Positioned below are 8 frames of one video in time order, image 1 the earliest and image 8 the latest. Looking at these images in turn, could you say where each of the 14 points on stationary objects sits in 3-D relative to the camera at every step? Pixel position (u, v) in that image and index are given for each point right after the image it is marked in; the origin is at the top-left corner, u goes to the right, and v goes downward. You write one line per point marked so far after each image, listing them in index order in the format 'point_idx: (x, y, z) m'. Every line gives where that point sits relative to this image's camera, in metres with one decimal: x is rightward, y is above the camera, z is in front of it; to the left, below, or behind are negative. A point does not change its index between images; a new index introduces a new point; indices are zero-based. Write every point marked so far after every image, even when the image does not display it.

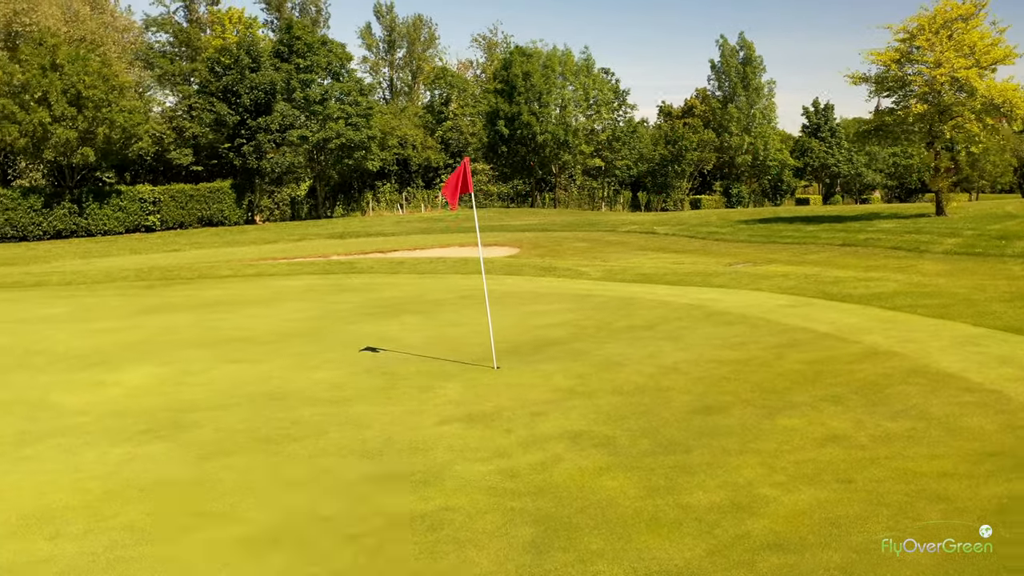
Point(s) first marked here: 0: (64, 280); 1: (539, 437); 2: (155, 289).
0: (-9.2, +0.2, +16.7) m
1: (+0.1, -1.2, +6.3) m
2: (-6.6, 0.0, +15.4) m
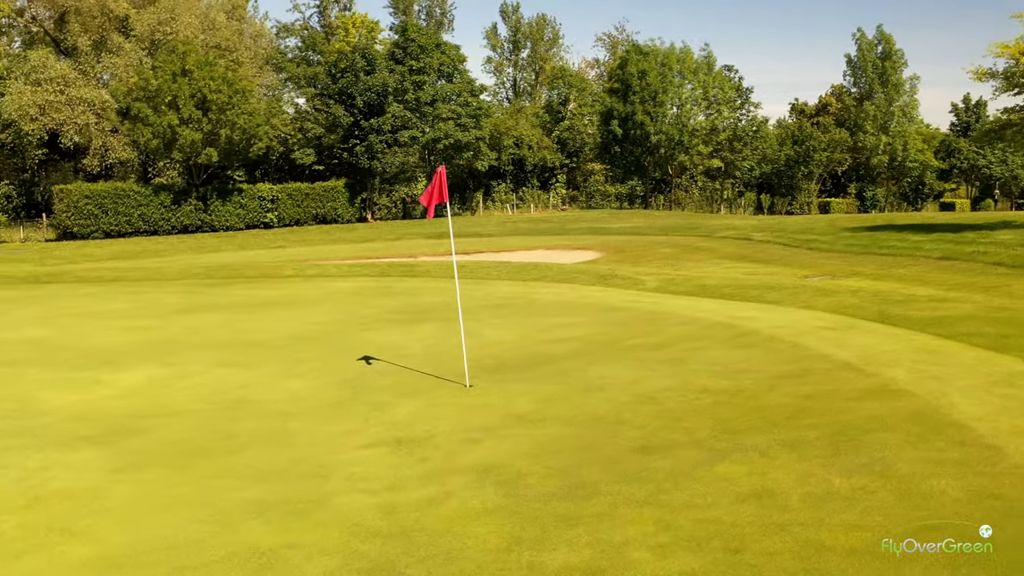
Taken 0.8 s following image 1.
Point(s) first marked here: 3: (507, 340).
0: (-8.0, +0.3, +17.6) m
1: (-0.5, -1.3, +5.9) m
2: (-5.7, 0.0, +16.0) m
3: (-0.1, -0.7, +10.5) m
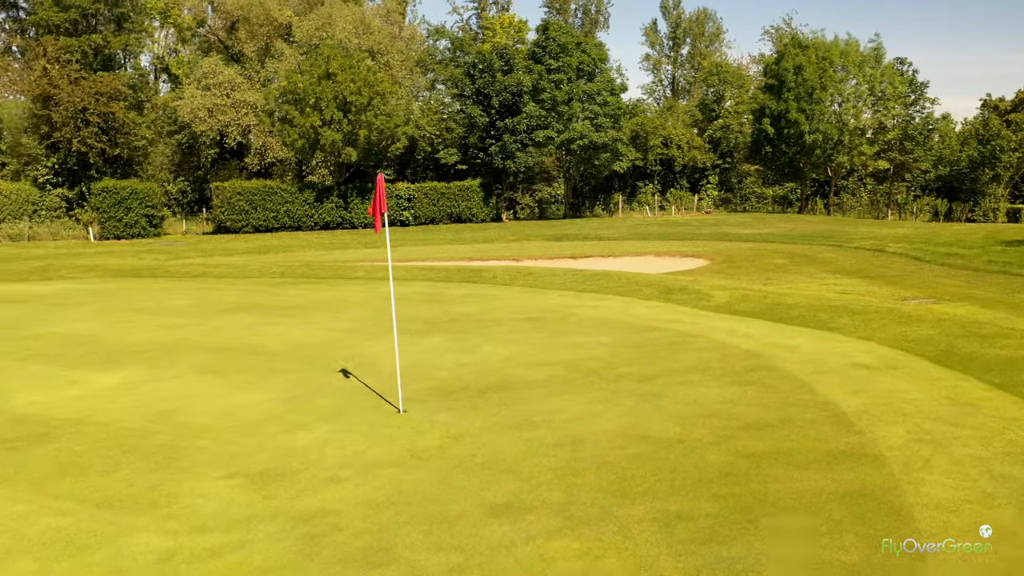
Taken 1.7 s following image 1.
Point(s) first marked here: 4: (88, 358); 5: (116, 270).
0: (-6.5, +0.3, +18.4) m
1: (-1.6, -1.5, +5.4) m
2: (-4.5, 0.0, +16.3) m
3: (-0.2, -0.8, +9.7) m
4: (-5.4, -0.9, +10.5) m
5: (-9.4, +0.4, +19.5) m
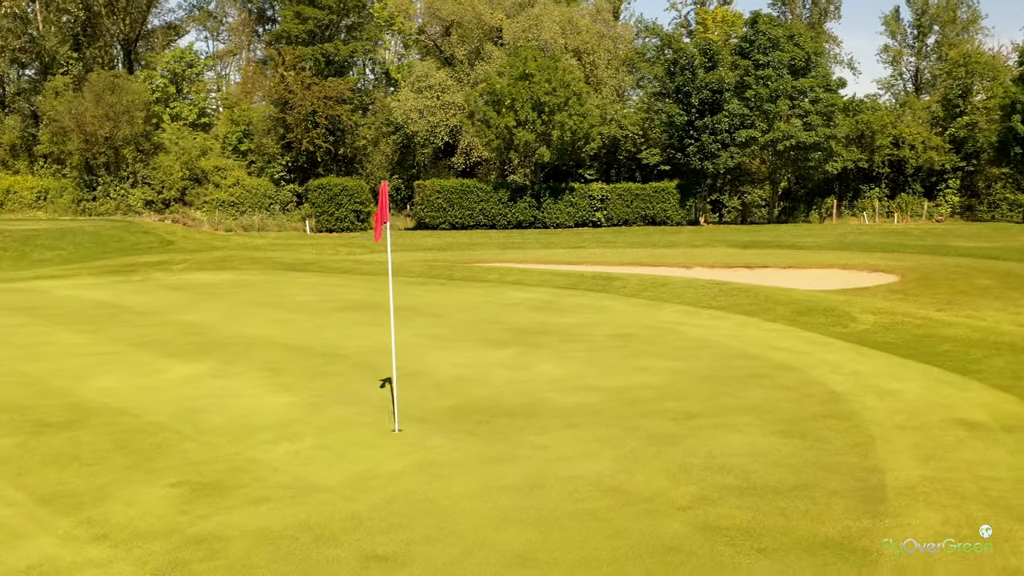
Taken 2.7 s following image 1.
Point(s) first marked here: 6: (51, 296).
0: (-3.3, +0.4, +19.1) m
1: (-2.2, -1.5, +5.2) m
2: (-2.0, 0.0, +16.5) m
3: (+0.3, -1.0, +9.1) m
4: (-4.4, -0.8, +11.2) m
5: (-5.8, +0.6, +21.0) m
6: (-9.0, -0.1, +16.1) m
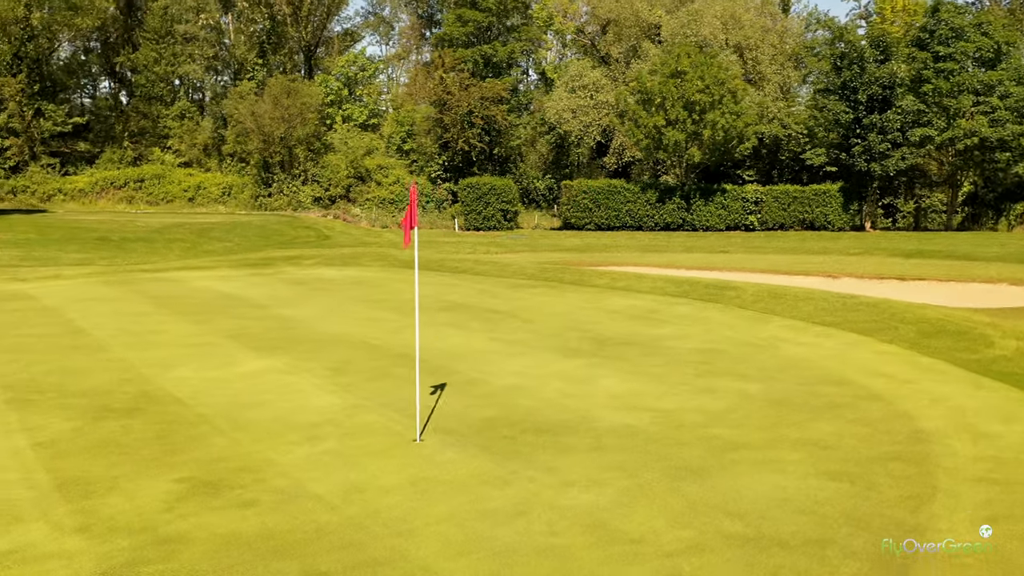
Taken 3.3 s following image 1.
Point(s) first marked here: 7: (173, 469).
0: (-0.7, +0.4, +19.1) m
1: (-2.4, -1.5, +5.4) m
2: (+0.1, 0.0, +16.4) m
3: (+0.9, -1.1, +8.6) m
4: (-3.3, -0.7, +11.6) m
5: (-2.7, +0.7, +21.5) m
6: (-6.8, +0.1, +17.3) m
7: (-2.6, -1.4, +6.5) m
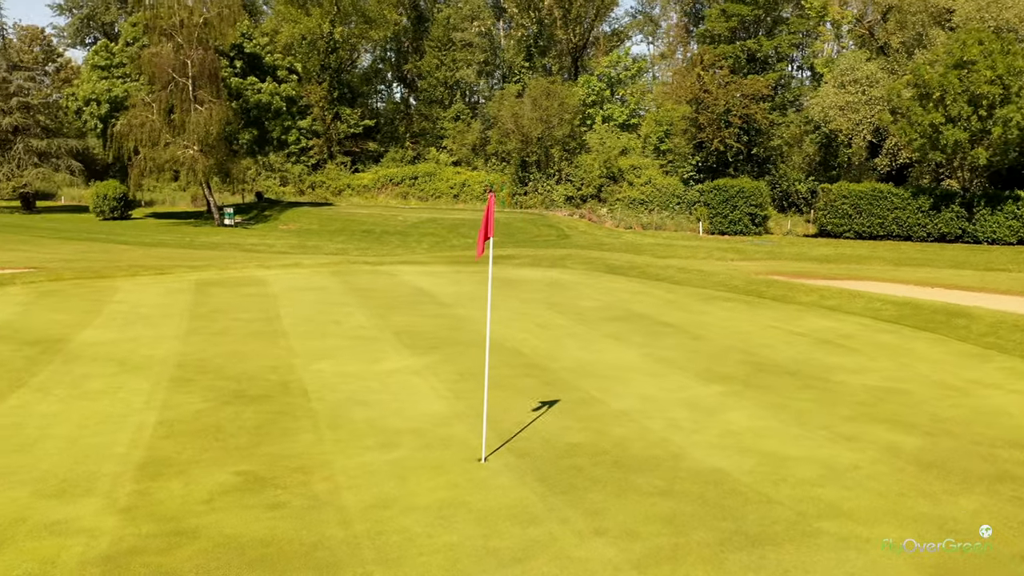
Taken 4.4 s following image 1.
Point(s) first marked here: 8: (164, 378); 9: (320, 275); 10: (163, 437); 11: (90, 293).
0: (+3.8, +0.2, +18.1) m
1: (-2.3, -1.5, +5.6) m
2: (+3.6, -0.3, +15.3) m
3: (+1.8, -1.3, +7.7) m
4: (-1.2, -0.8, +11.9) m
5: (+2.7, +0.6, +21.0) m
6: (-2.6, +0.2, +18.4) m
7: (-2.2, -1.4, +6.8) m
8: (-4.1, -1.0, +9.6) m
9: (-4.4, +0.3, +19.2) m
10: (-3.1, -1.3, +7.4) m
11: (-8.6, -0.1, +16.9) m
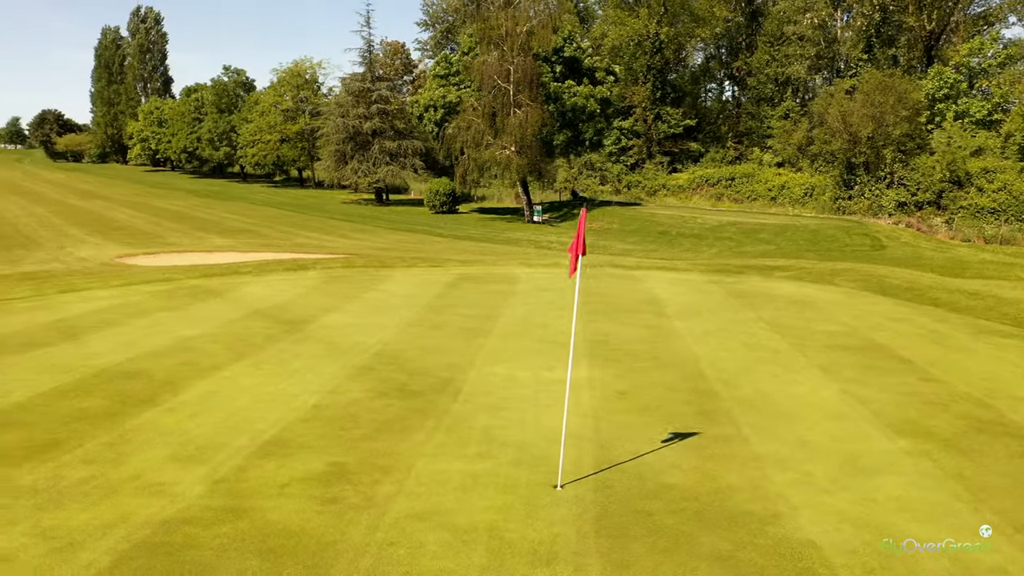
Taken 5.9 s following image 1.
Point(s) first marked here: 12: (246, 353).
0: (+8.6, -0.3, +15.3) m
1: (-2.0, -1.5, +6.2) m
2: (+7.3, -0.8, +12.8) m
3: (+2.6, -1.6, +6.5) m
4: (+1.5, -0.9, +11.5) m
5: (+8.6, +0.1, +18.4) m
6: (+2.8, +0.1, +18.1) m
7: (-1.4, -1.4, +7.2) m
8: (-2.0, -1.0, +10.6) m
9: (+1.4, +0.3, +19.5) m
10: (-2.0, -1.3, +8.2) m
11: (-3.4, +0.2, +19.0) m
12: (-3.6, -0.9, +11.1) m
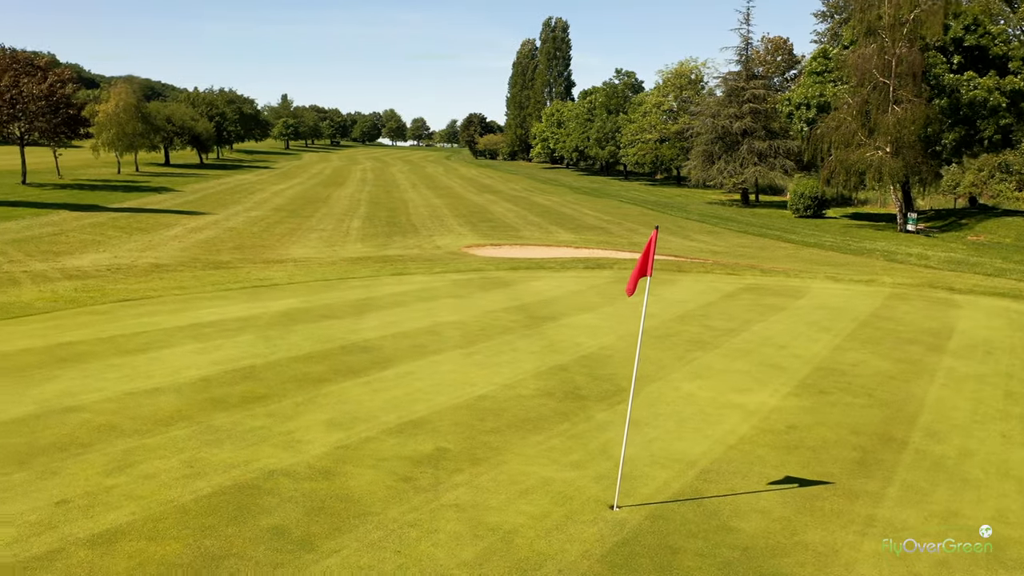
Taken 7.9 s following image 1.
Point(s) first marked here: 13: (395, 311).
0: (+12.2, -1.2, +10.7) m
1: (-1.4, -1.5, +7.3) m
2: (+9.8, -1.5, +9.0) m
3: (+2.8, -1.9, +5.5) m
4: (+4.1, -1.2, +10.4) m
5: (+13.7, -0.9, +13.4) m
6: (+8.3, -0.5, +15.7) m
7: (-0.4, -1.5, +7.9) m
8: (+0.5, -1.0, +11.2) m
9: (+7.7, -0.2, +17.6) m
10: (-0.6, -1.3, +9.0) m
11: (+3.2, +0.1, +19.3) m
12: (-0.6, -0.8, +12.3) m
13: (-2.1, -0.4, +14.9) m
